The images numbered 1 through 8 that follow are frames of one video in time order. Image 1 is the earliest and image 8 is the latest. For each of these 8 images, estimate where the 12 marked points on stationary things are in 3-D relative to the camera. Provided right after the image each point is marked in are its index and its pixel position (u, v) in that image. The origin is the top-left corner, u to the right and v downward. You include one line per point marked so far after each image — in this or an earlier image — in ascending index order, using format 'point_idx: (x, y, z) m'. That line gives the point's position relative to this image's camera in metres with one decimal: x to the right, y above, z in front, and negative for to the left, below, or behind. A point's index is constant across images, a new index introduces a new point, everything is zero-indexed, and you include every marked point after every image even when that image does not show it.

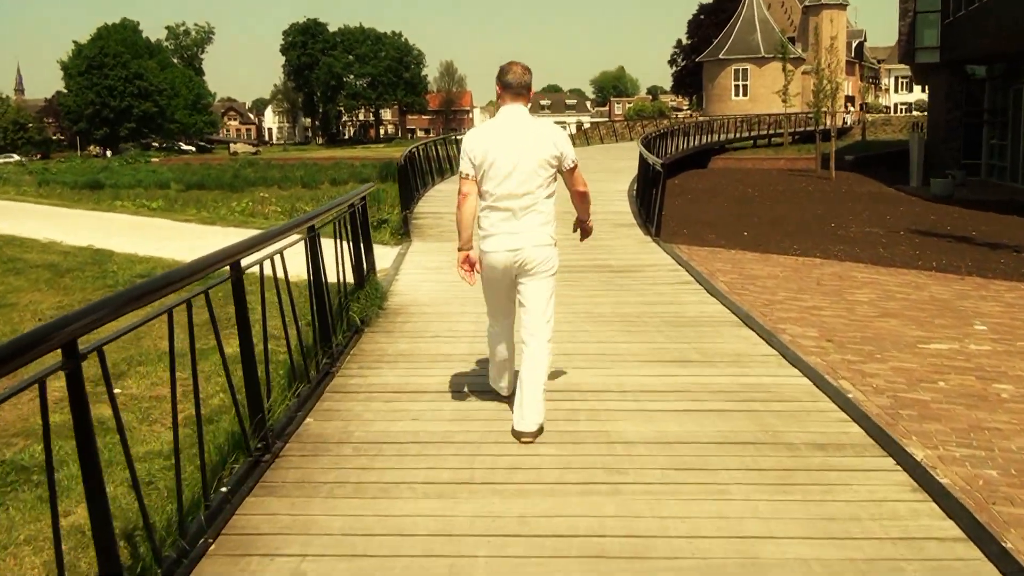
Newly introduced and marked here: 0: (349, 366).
0: (-0.9, -0.4, +6.6) m
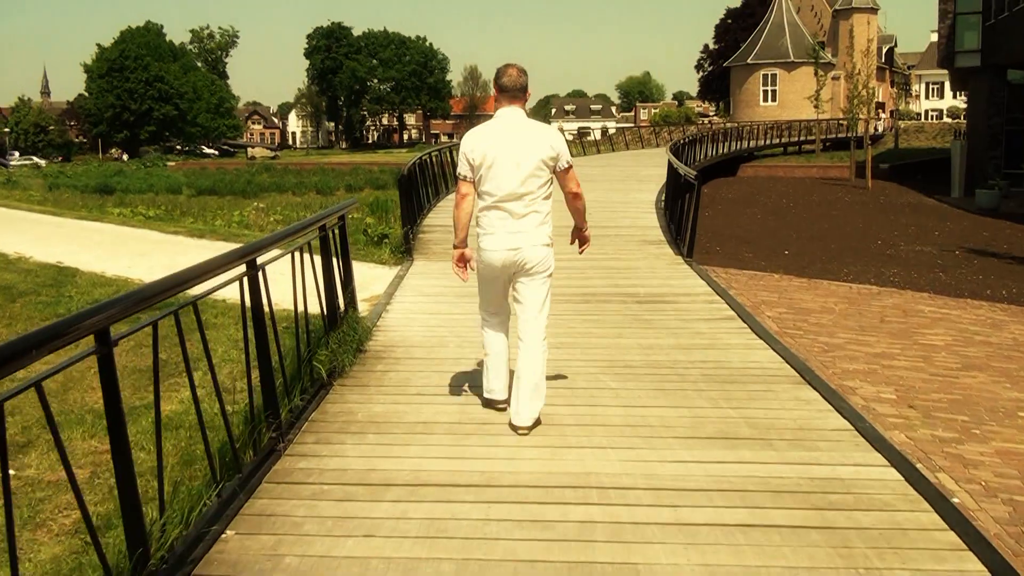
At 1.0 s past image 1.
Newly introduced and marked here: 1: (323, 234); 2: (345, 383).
0: (-0.9, -0.7, +5.1) m
1: (-1.1, +0.3, +6.7) m
2: (-0.9, -0.5, +6.2) m
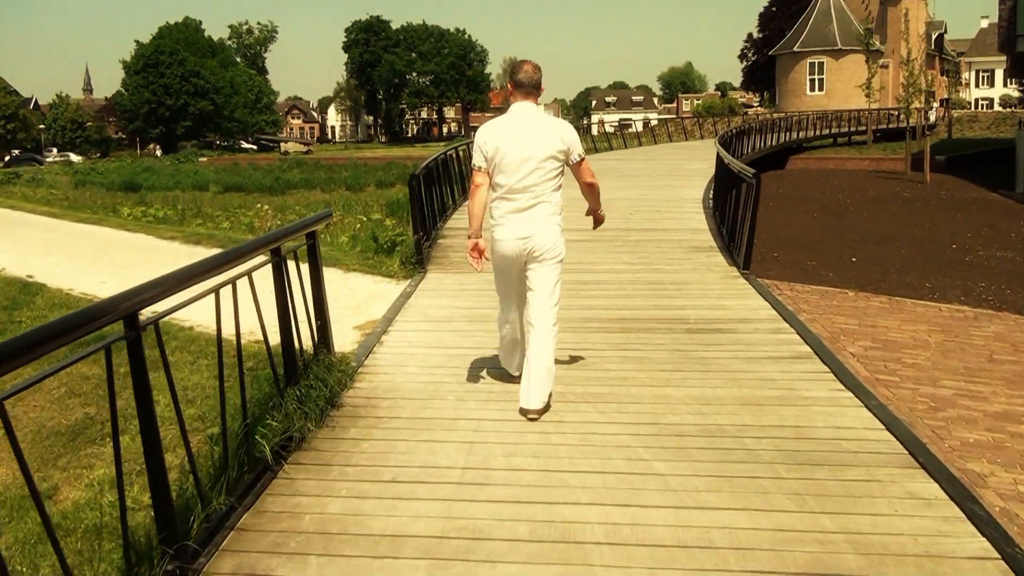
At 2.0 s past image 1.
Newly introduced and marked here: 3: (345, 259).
0: (-0.9, -0.9, +3.6) m
1: (-1.0, +0.1, +5.1) m
2: (-0.8, -0.7, +4.7) m
3: (-1.6, +0.3, +11.6) m
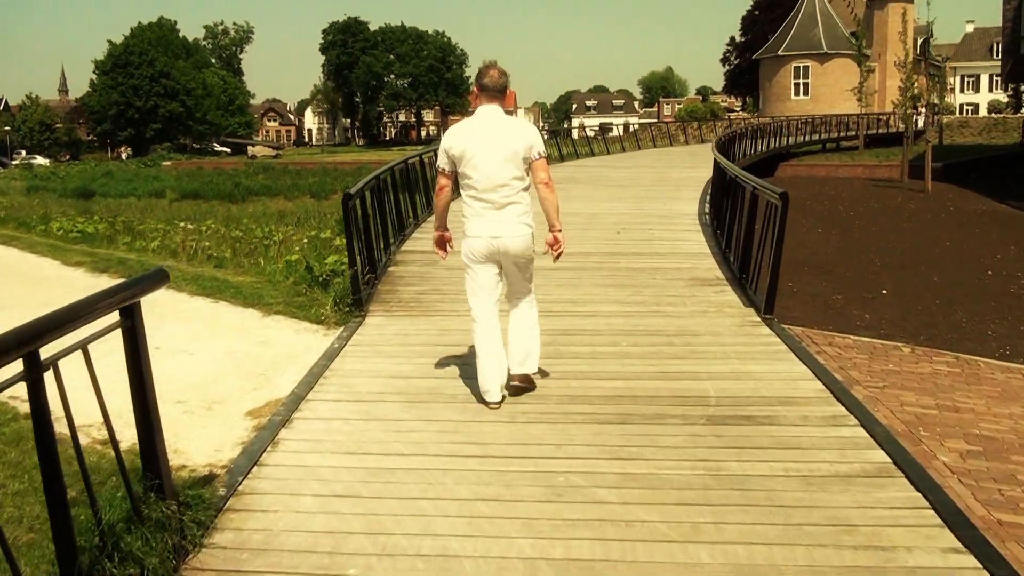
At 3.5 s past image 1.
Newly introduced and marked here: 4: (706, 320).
0: (-1.1, -1.2, +1.5) m
1: (-1.2, -0.2, +3.0) m
2: (-1.0, -1.0, +2.5) m
3: (-1.9, -0.1, +9.4) m
4: (+1.3, -0.2, +8.1) m
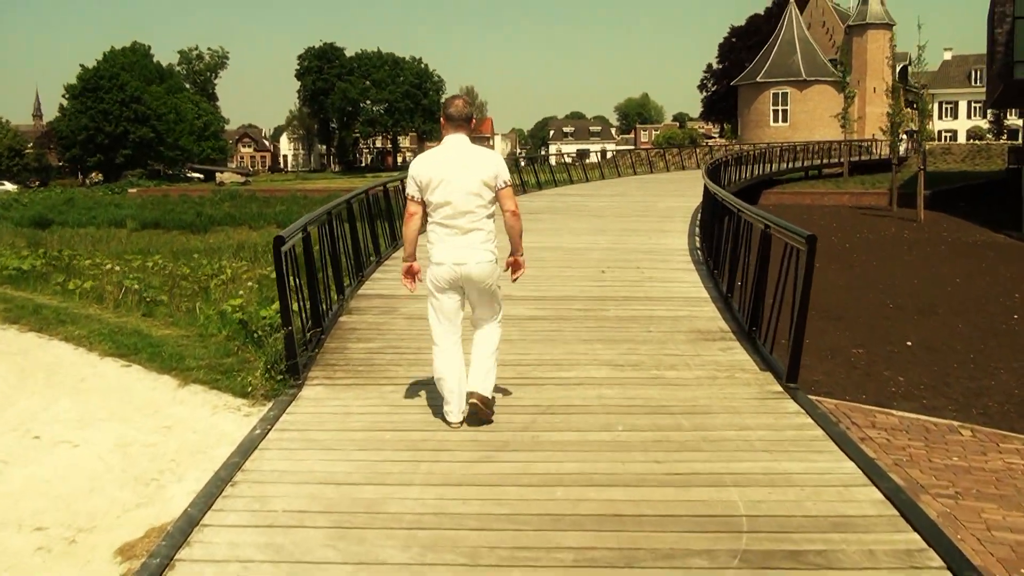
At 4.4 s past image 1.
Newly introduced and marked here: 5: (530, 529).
0: (-1.1, -1.4, 0.0) m
1: (-1.3, -0.5, +1.5) m
2: (-1.1, -1.3, +1.0) m
3: (-2.1, -0.5, +8.0) m
4: (+1.2, -0.6, +6.6) m
5: (+0.1, -0.9, +4.2) m
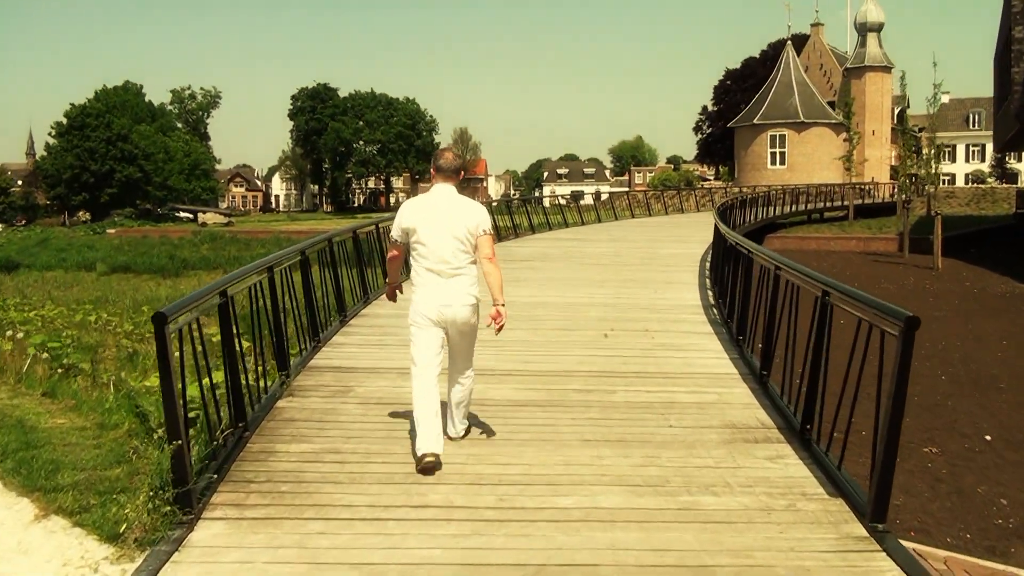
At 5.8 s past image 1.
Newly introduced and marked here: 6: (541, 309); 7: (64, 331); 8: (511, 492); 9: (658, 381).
0: (-1.2, -1.6, -2.0) m
1: (-1.4, -0.7, -0.4) m
2: (-1.1, -1.5, -0.9) m
3: (-2.2, -0.9, +6.0) m
4: (+1.1, -1.0, +4.7) m
5: (0.0, -1.2, +2.3) m
6: (+0.3, -0.2, +12.6) m
7: (-5.3, -0.5, +14.2) m
8: (0.0, -0.9, +5.3) m
9: (+1.1, -0.7, +8.2) m
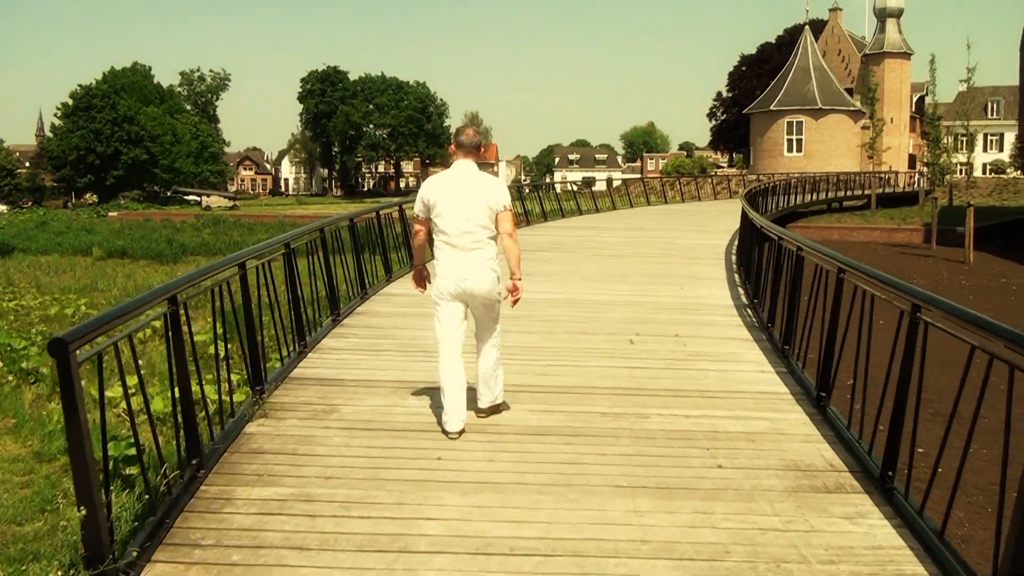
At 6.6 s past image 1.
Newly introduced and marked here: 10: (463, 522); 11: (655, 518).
0: (-1.2, -1.7, -3.1) m
1: (-1.3, -0.8, -1.6) m
2: (-1.1, -1.6, -2.1) m
3: (-2.2, -0.9, +4.9) m
4: (+1.1, -1.1, +3.5) m
5: (0.0, -1.3, +1.1) m
6: (+0.4, -0.2, +11.4) m
7: (-5.2, -0.4, +13.1) m
8: (+0.1, -1.0, +4.1) m
9: (+1.2, -0.7, +7.0) m
10: (-0.2, -0.9, +4.6) m
11: (+0.6, -0.9, +4.7) m
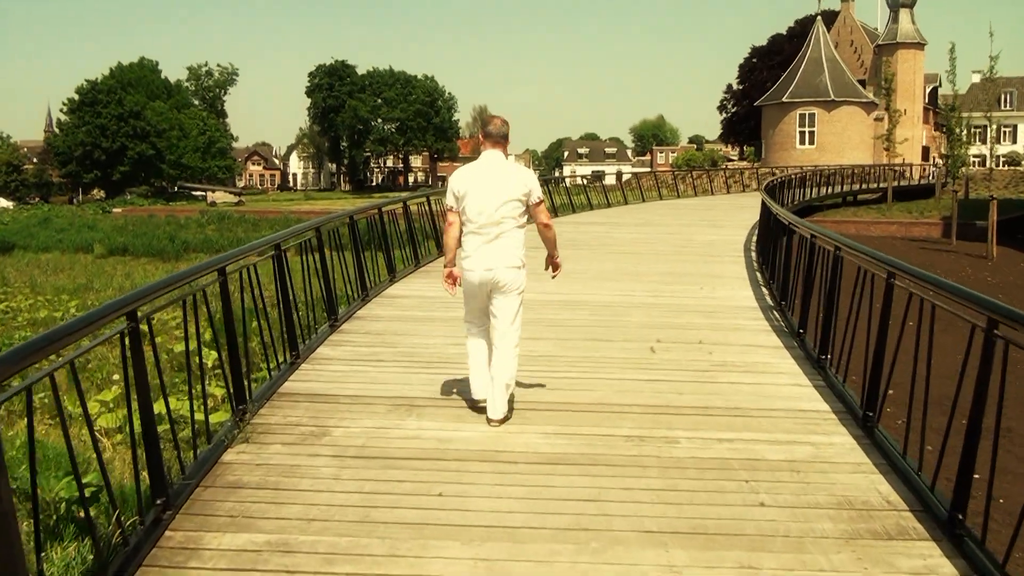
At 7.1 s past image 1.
0: (-1.2, -1.8, -3.8) m
1: (-1.4, -0.9, -2.2) m
2: (-1.2, -1.7, -2.8) m
3: (-2.1, -1.0, +4.2) m
4: (+1.2, -1.1, +2.8) m
5: (0.0, -1.4, +0.4) m
6: (+0.5, -0.2, +10.7) m
7: (-5.1, -0.4, +12.4) m
8: (+0.1, -1.0, +3.4) m
9: (+1.2, -0.7, +6.3) m
10: (-0.1, -1.0, +3.9) m
11: (+0.6, -1.0, +4.0) m
